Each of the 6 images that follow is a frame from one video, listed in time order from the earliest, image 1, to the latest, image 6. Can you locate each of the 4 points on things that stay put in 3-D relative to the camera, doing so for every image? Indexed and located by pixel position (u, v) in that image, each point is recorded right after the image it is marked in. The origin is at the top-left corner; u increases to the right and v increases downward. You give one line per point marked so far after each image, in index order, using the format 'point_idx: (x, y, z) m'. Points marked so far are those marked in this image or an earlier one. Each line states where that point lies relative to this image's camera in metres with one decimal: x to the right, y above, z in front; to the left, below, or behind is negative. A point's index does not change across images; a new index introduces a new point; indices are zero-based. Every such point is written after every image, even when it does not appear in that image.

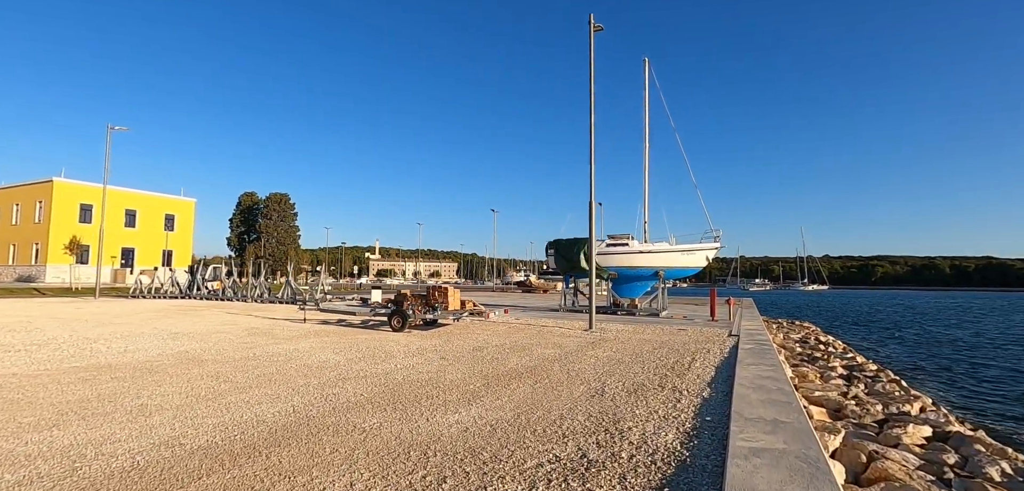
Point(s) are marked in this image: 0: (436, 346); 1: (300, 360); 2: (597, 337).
0: (-1.9, -2.5, +11.7) m
1: (-4.3, -2.3, +9.4) m
2: (+2.5, -2.7, +13.8) m
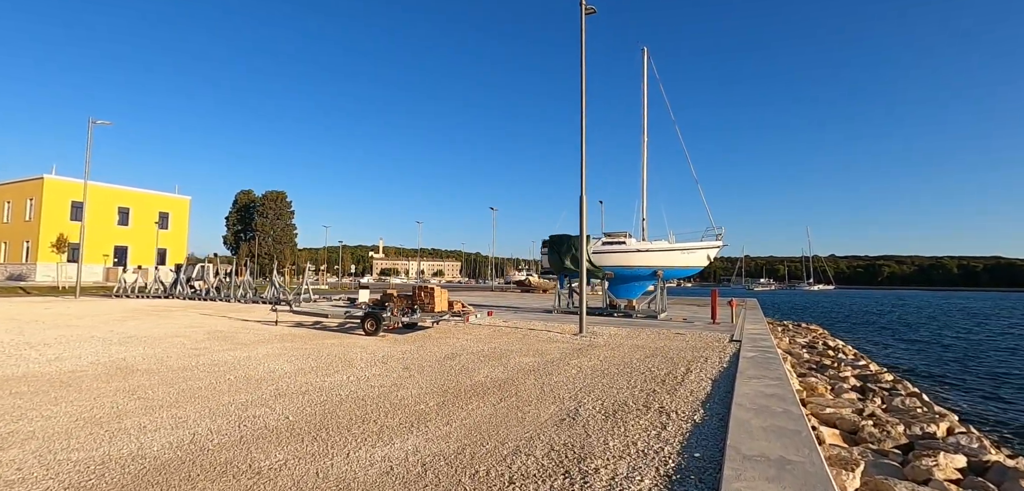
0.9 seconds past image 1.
0: (-2.4, -2.5, +10.7) m
1: (-4.8, -2.3, +8.4) m
2: (+2.0, -2.6, +12.7) m
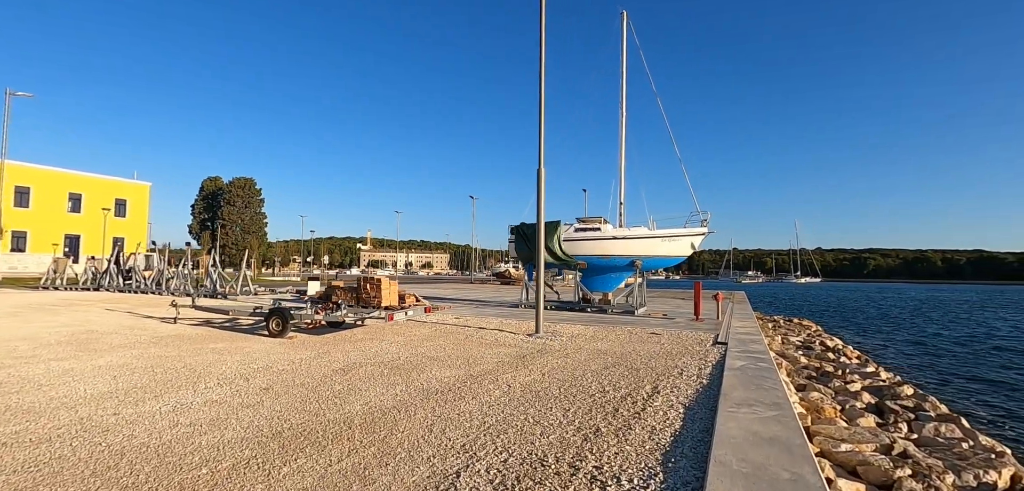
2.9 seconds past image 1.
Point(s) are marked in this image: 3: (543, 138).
0: (-3.8, -2.1, +8.2) m
1: (-6.1, -1.9, +5.9) m
2: (+0.6, -2.2, +10.4) m
3: (+0.8, +2.7, +12.0) m
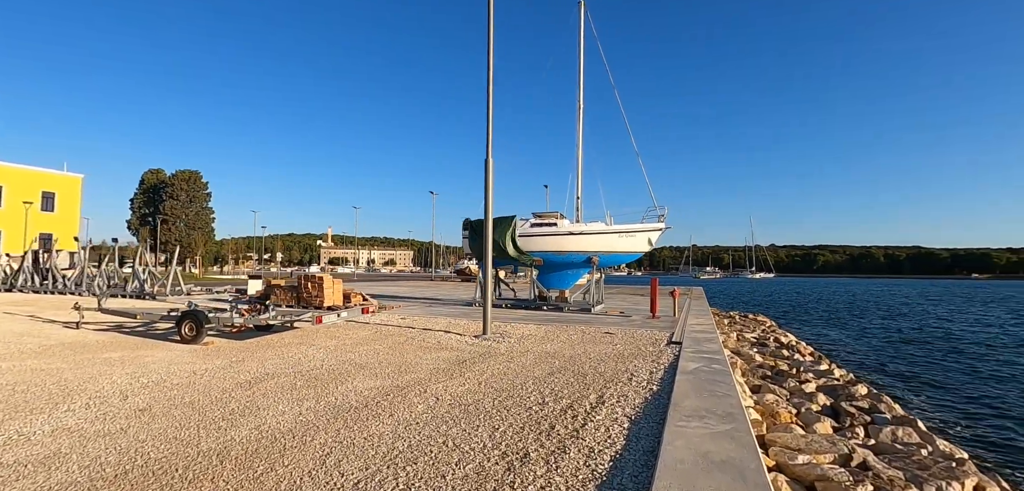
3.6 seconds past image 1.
0: (-4.8, -2.0, +7.1) m
1: (-7.0, -1.8, +4.6) m
2: (-0.6, -2.1, +9.6) m
3: (-0.5, +2.9, +11.2) m
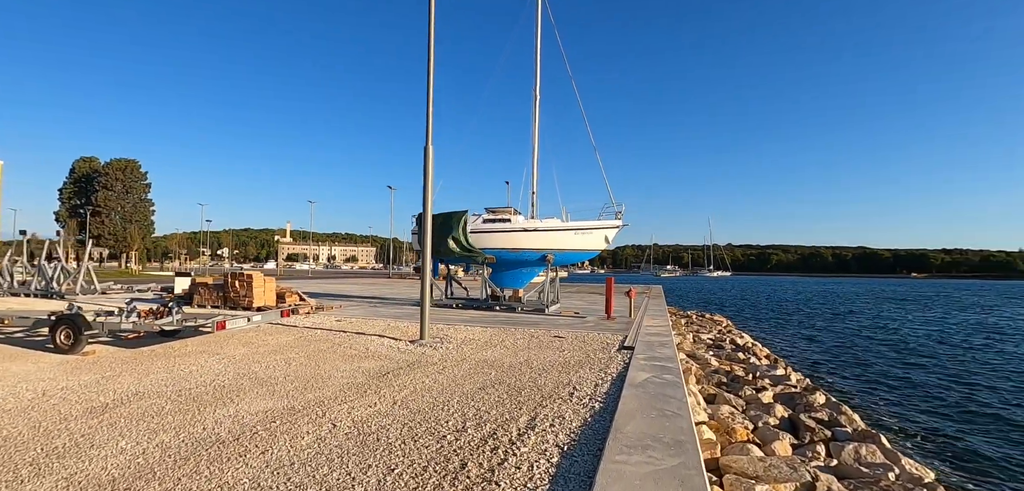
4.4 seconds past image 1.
0: (-5.8, -1.9, +5.8) m
1: (-7.8, -1.7, +3.2) m
2: (-1.8, -2.0, +8.6) m
3: (-1.7, +2.9, +10.1) m
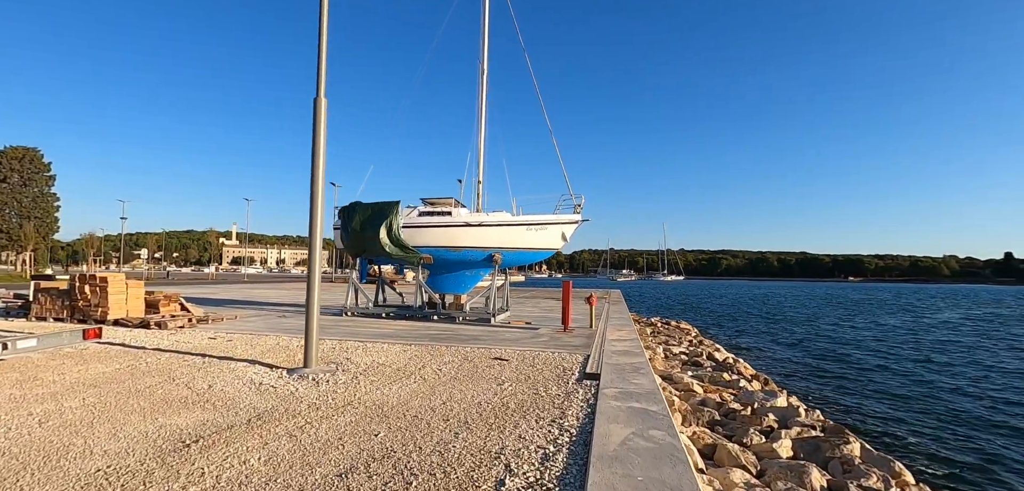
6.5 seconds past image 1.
0: (-6.6, -1.7, +2.6) m
1: (-8.3, -1.5, -0.2) m
2: (-2.8, -1.9, +5.7) m
3: (-2.9, +3.1, +7.3) m
